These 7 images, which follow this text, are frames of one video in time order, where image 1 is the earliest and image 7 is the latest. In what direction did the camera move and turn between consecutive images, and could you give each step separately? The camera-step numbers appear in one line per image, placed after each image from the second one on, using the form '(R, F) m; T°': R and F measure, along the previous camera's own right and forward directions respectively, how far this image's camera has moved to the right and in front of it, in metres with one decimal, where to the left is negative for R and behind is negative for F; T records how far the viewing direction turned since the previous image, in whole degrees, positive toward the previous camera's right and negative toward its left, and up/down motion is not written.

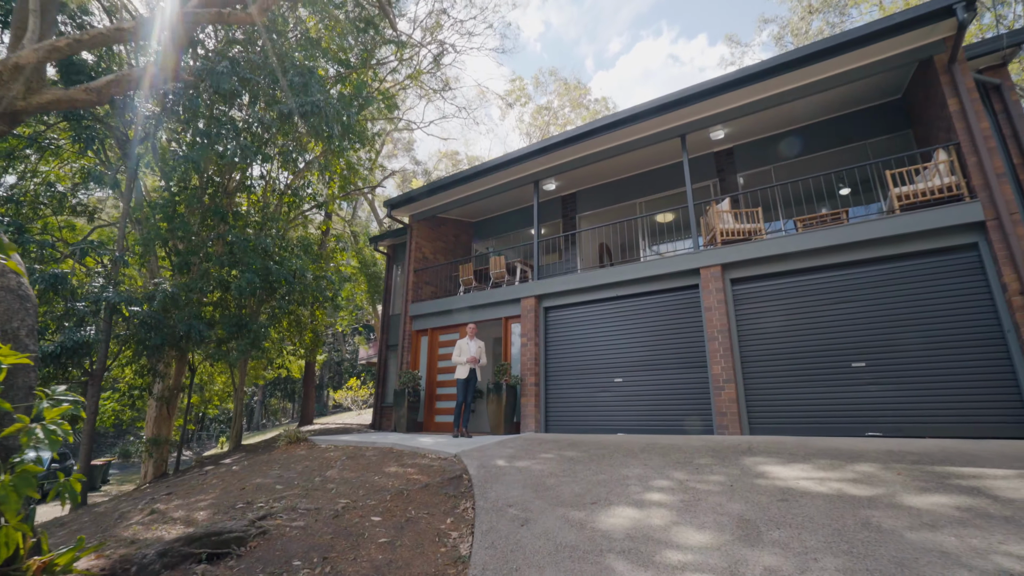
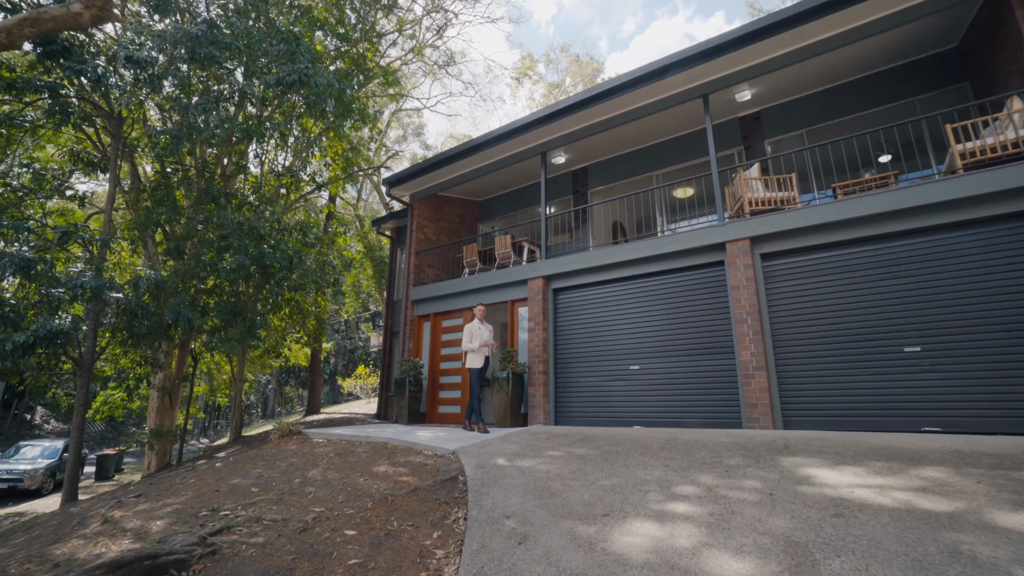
(+0.1, +0.7) m; -2°
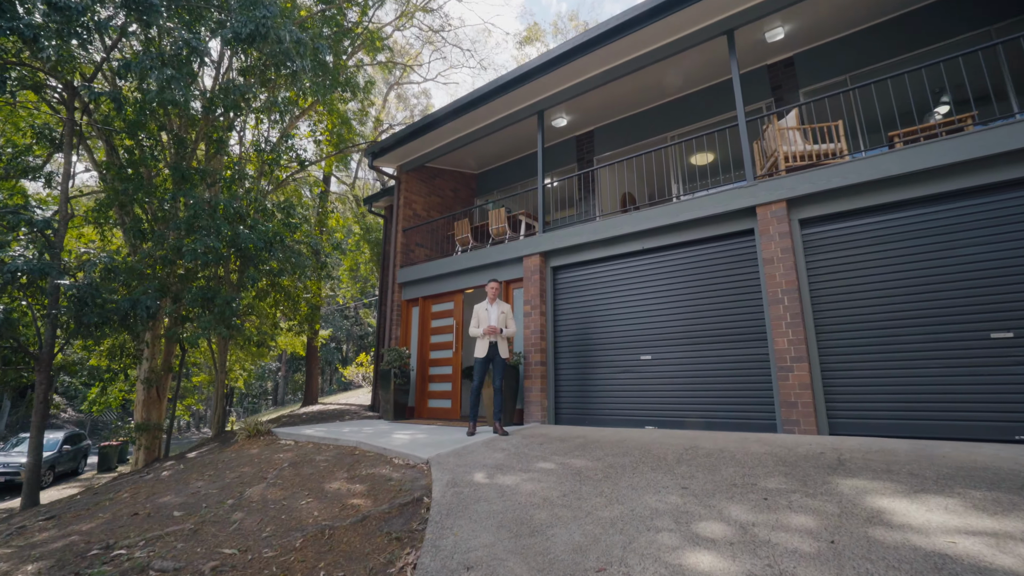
(+0.3, +1.0) m; -2°
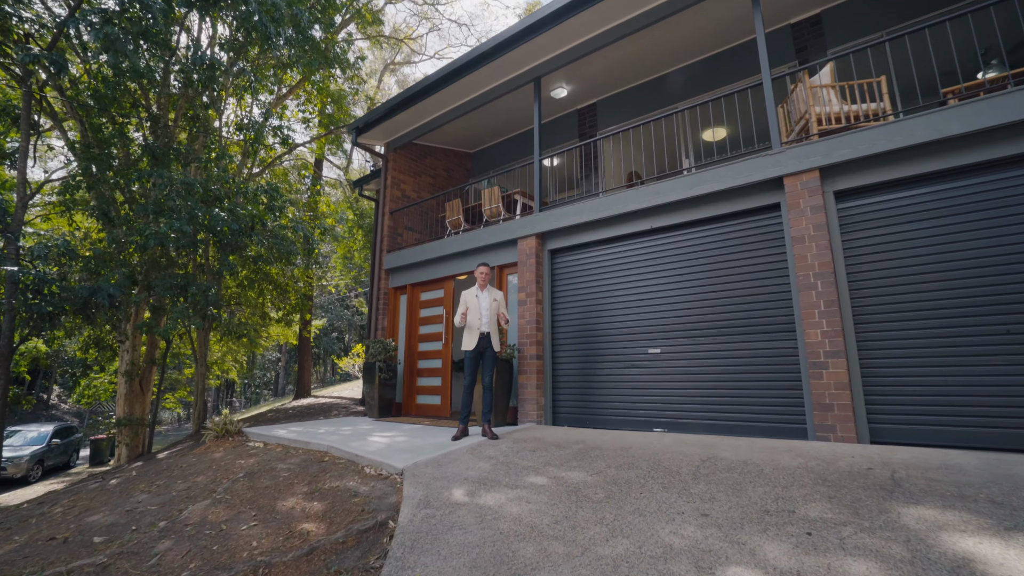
(+0.1, +0.7) m; -1°
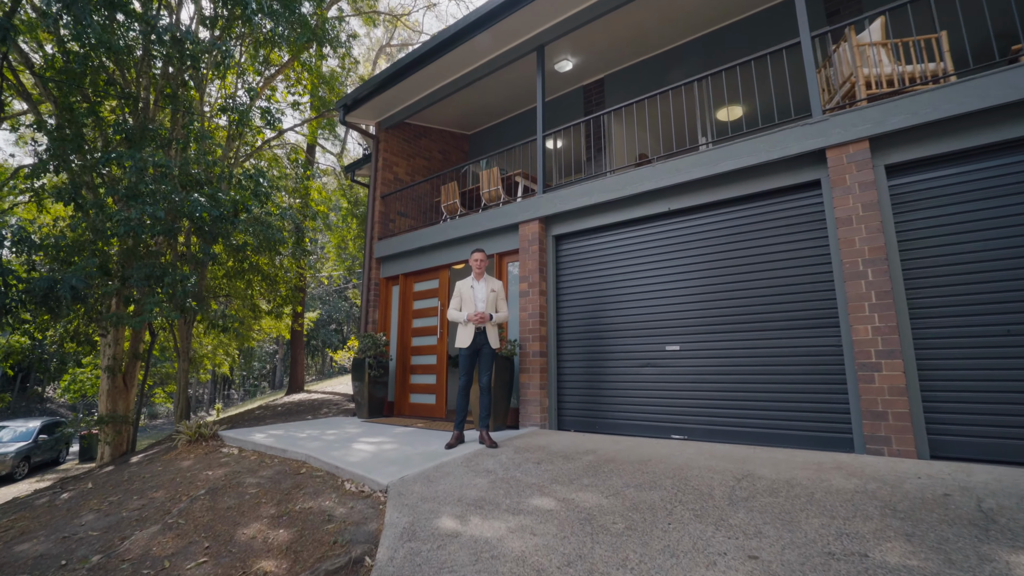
(0.0, +0.6) m; 0°
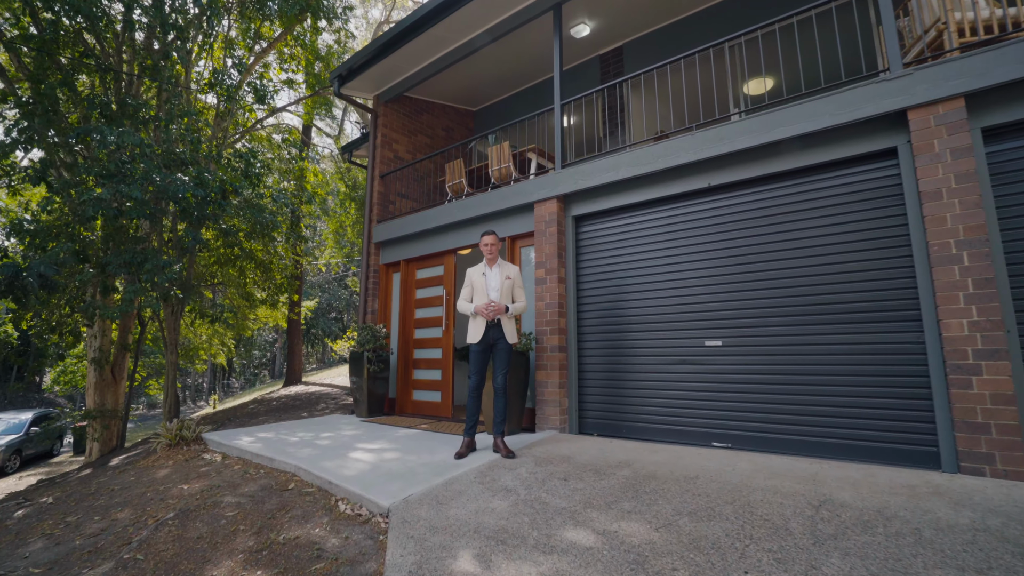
(-0.1, +0.6) m; 0°
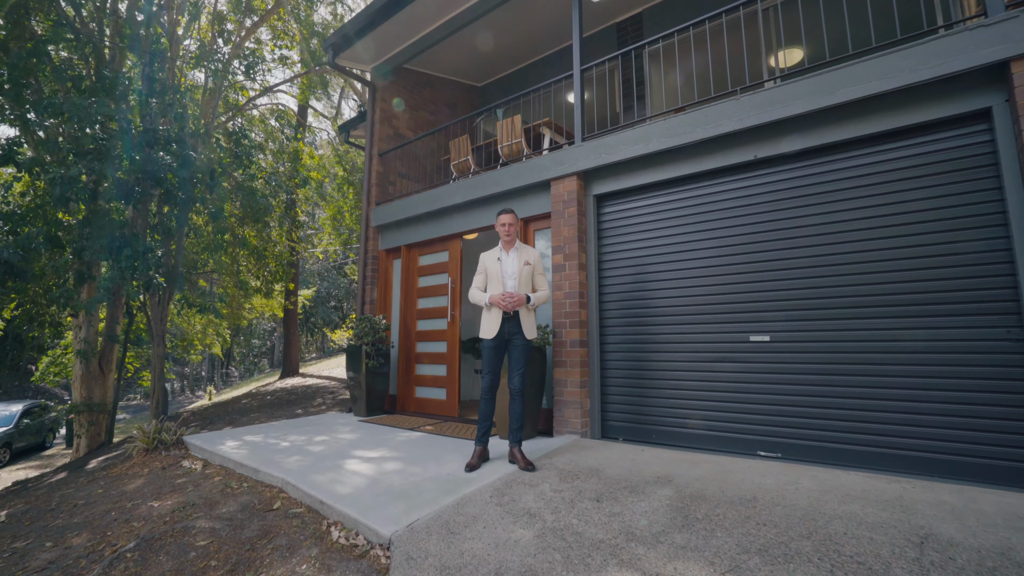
(-0.1, +0.5) m; 0°
